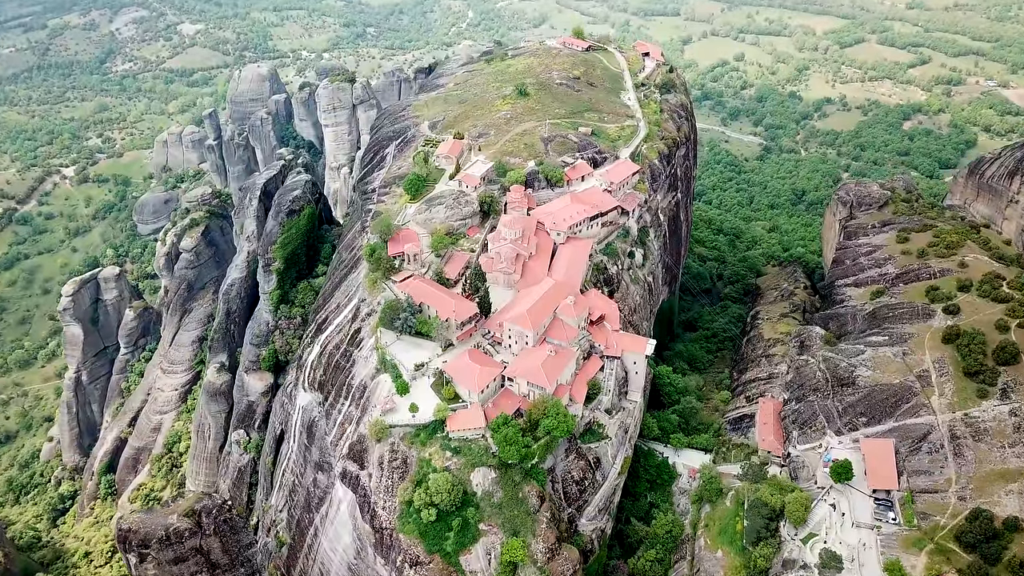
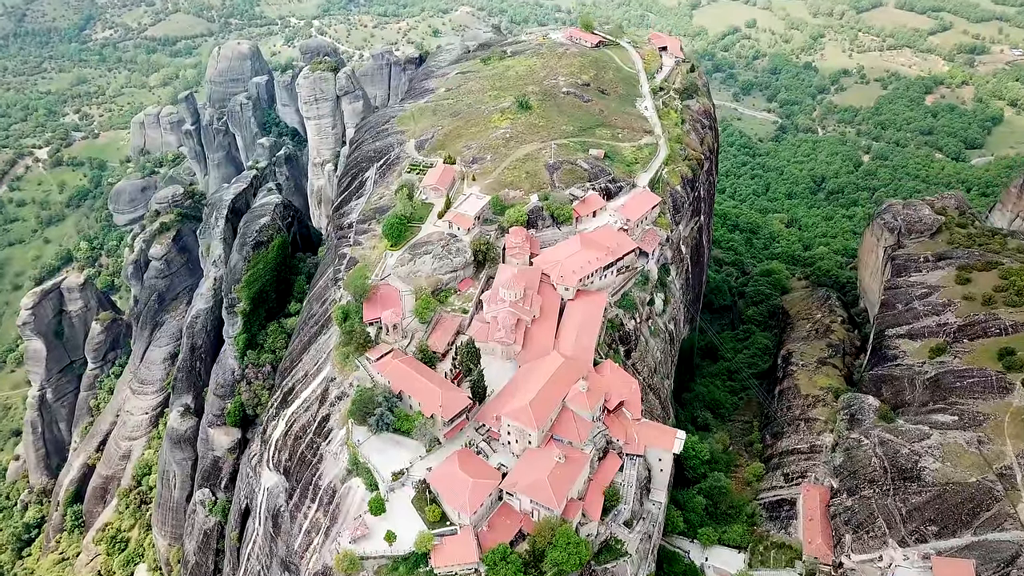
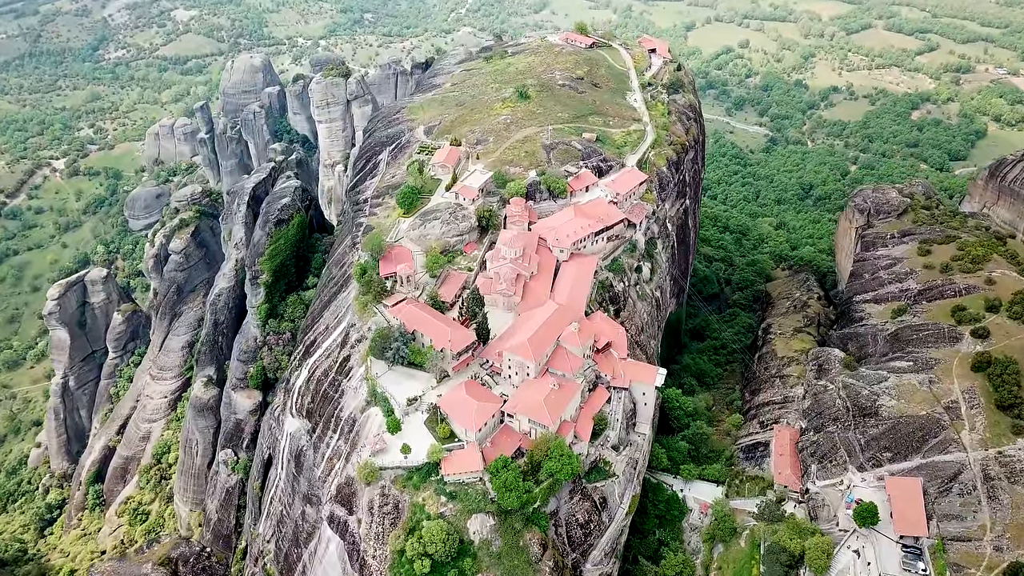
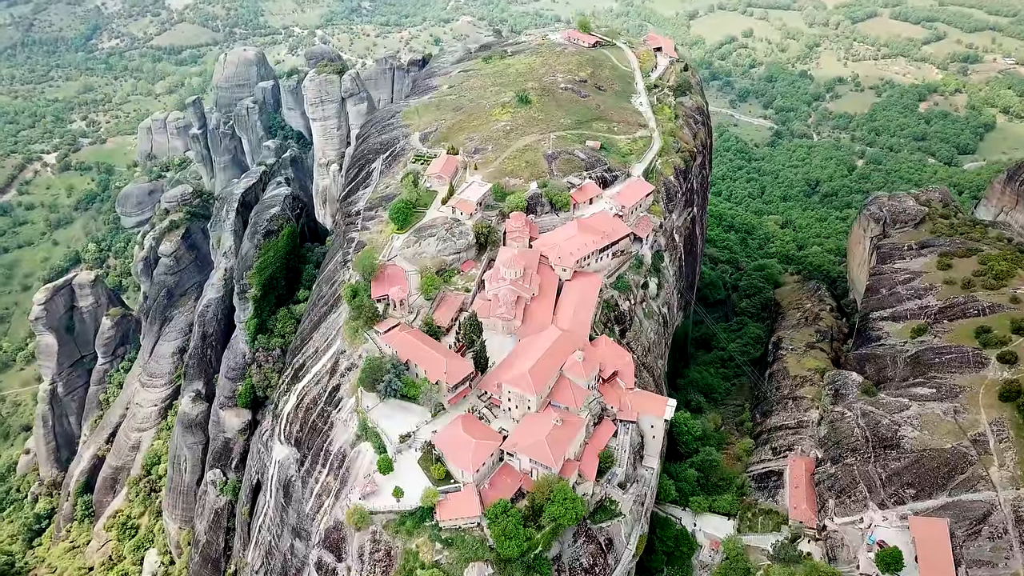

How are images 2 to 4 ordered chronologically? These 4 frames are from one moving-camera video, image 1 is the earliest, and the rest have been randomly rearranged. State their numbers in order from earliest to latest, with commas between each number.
3, 4, 2
